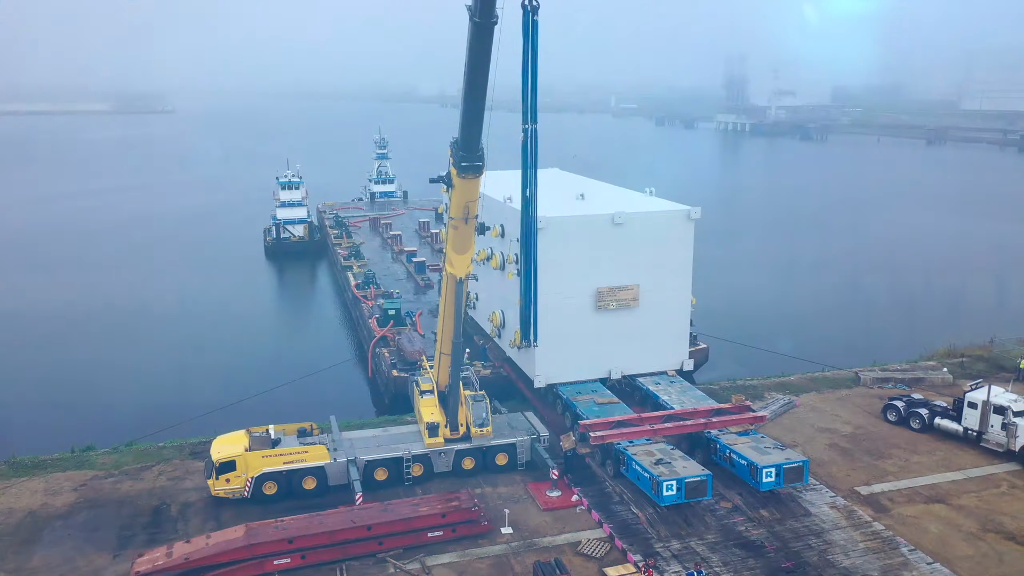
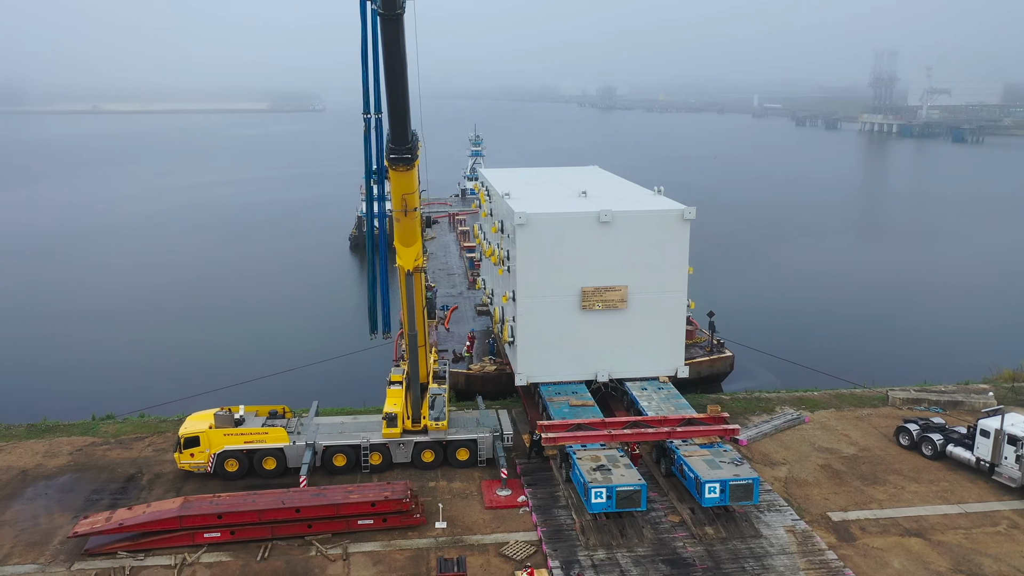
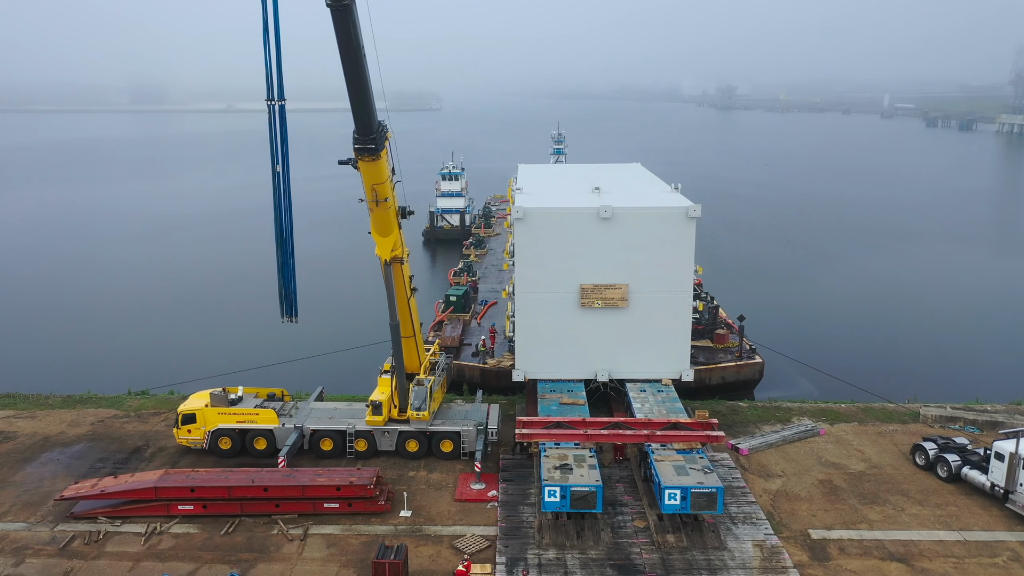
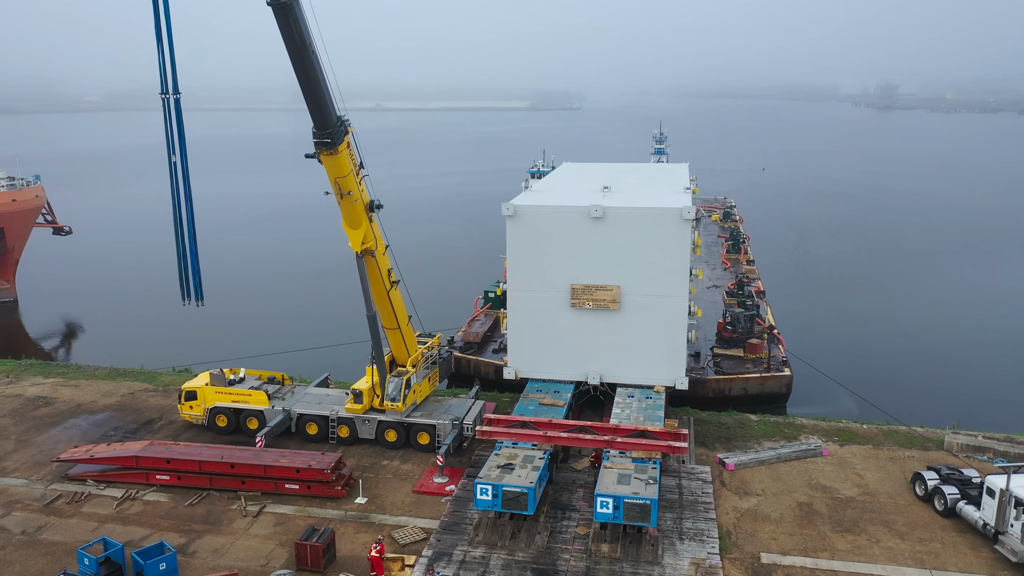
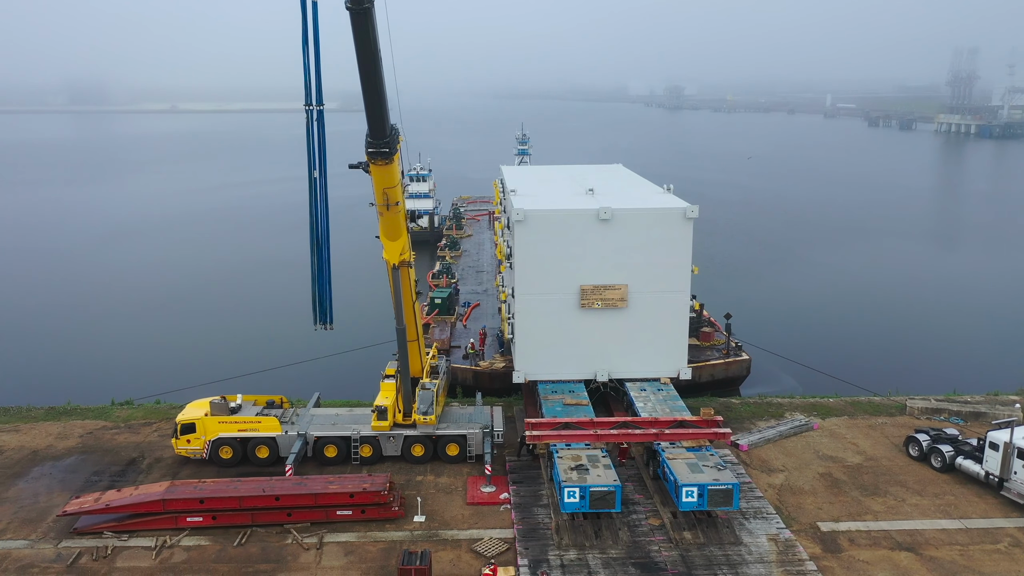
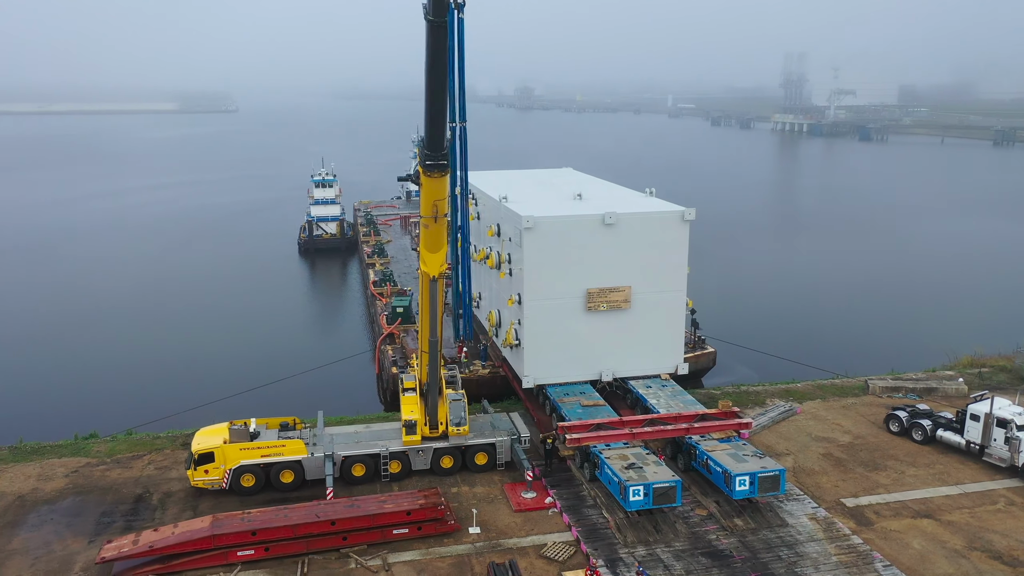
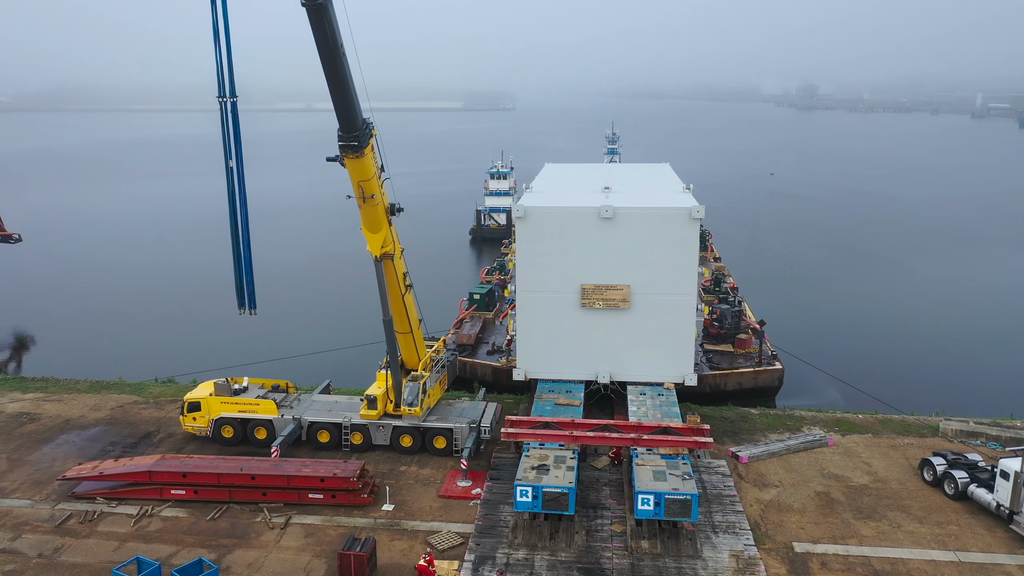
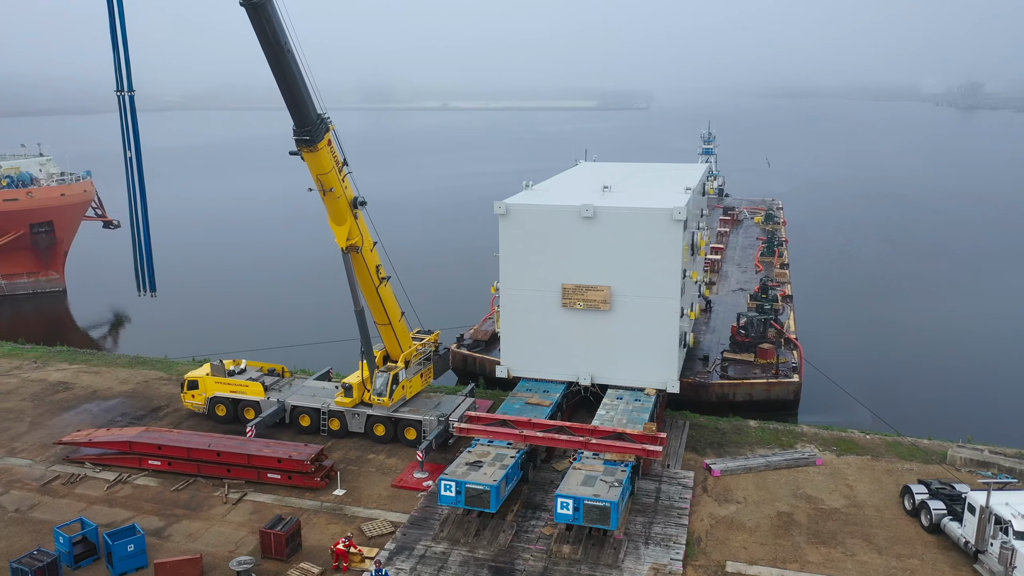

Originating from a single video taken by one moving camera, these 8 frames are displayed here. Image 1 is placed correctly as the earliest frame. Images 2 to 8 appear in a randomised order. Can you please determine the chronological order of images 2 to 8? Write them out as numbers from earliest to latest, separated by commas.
6, 2, 5, 3, 7, 4, 8
